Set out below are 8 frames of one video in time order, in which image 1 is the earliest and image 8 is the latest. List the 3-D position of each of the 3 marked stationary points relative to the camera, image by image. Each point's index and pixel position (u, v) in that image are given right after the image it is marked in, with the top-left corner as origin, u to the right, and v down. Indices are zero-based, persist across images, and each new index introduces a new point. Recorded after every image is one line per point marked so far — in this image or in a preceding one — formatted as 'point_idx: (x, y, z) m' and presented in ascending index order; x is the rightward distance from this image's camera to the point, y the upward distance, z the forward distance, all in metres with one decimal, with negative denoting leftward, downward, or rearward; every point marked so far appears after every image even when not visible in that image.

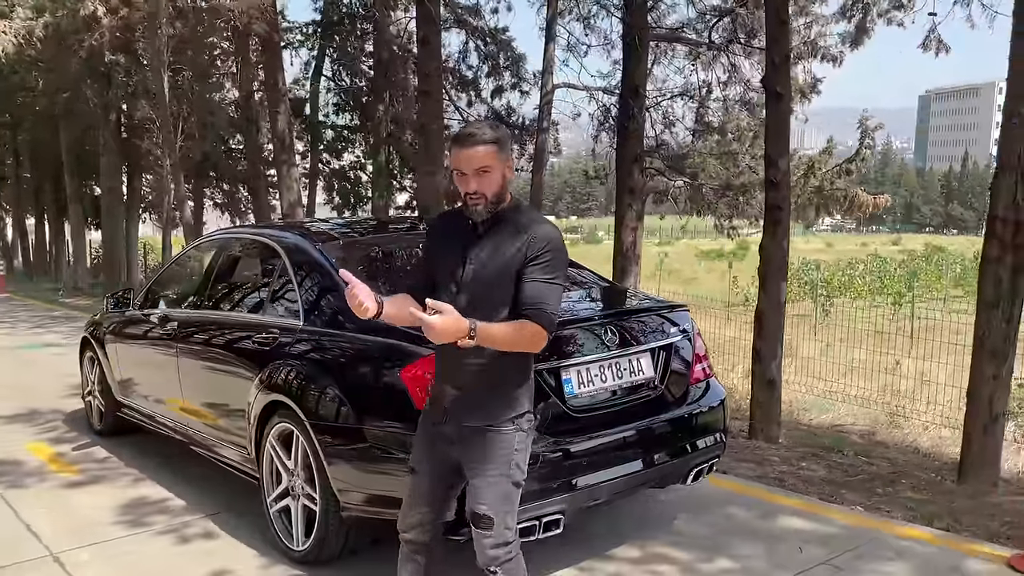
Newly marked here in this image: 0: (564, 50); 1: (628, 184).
0: (+0.7, +2.9, +10.6) m
1: (+1.1, +1.0, +8.4) m
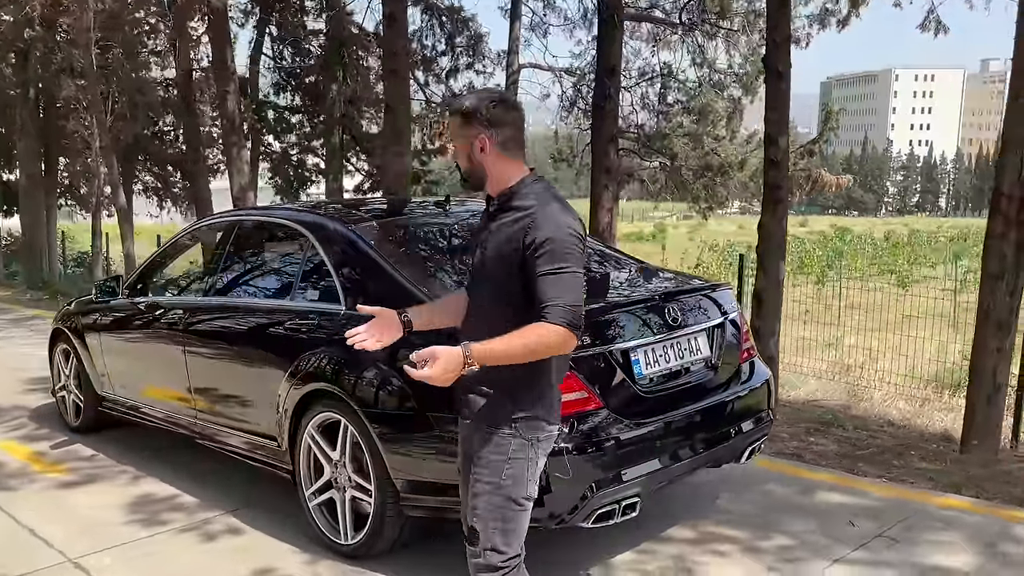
0: (+0.2, +3.1, +10.4) m
1: (+0.9, +1.2, +8.4) m
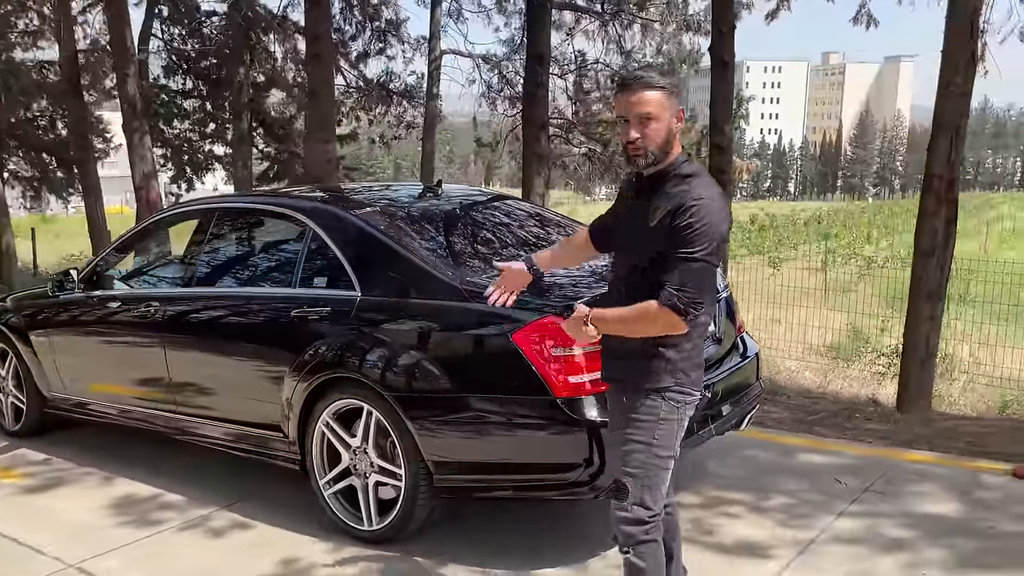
0: (-0.8, +3.3, +10.4) m
1: (+0.2, +1.4, +8.6) m
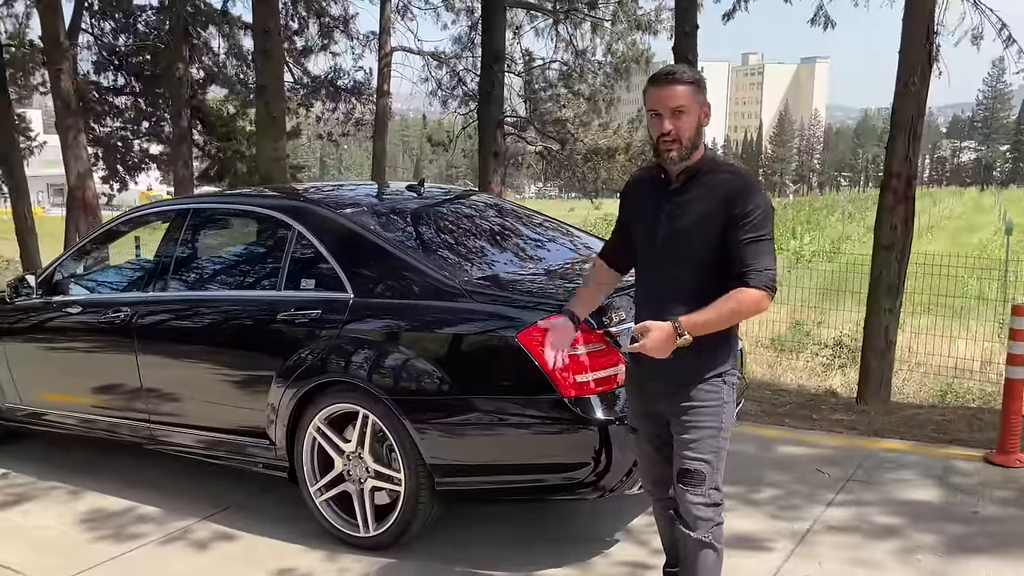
0: (-1.4, +3.3, +10.3) m
1: (-0.2, +1.4, +8.5) m
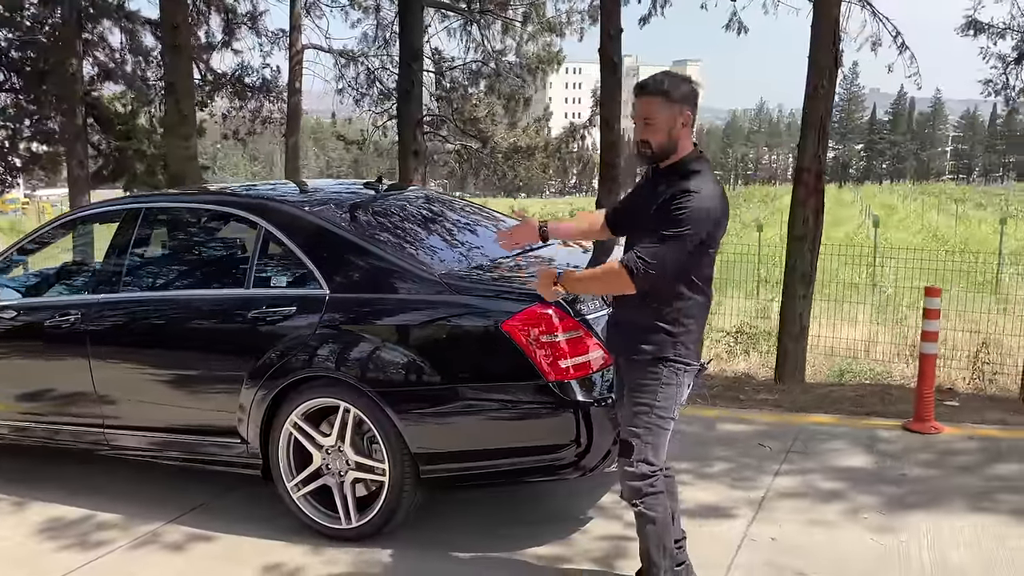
0: (-2.5, +3.3, +10.2) m
1: (-1.0, +1.4, +8.6) m
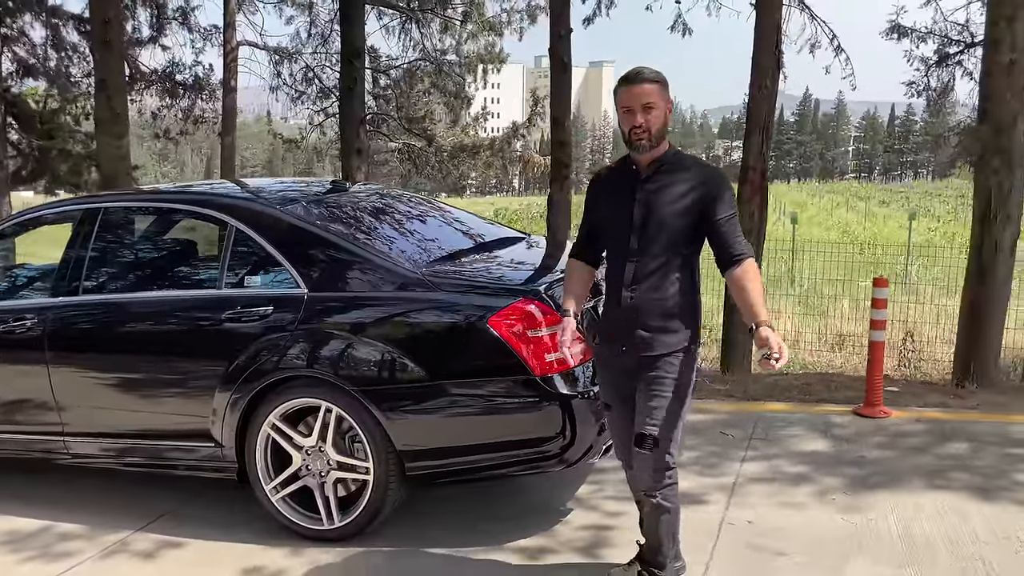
0: (-3.2, +3.2, +10.0) m
1: (-1.5, +1.4, +8.5) m
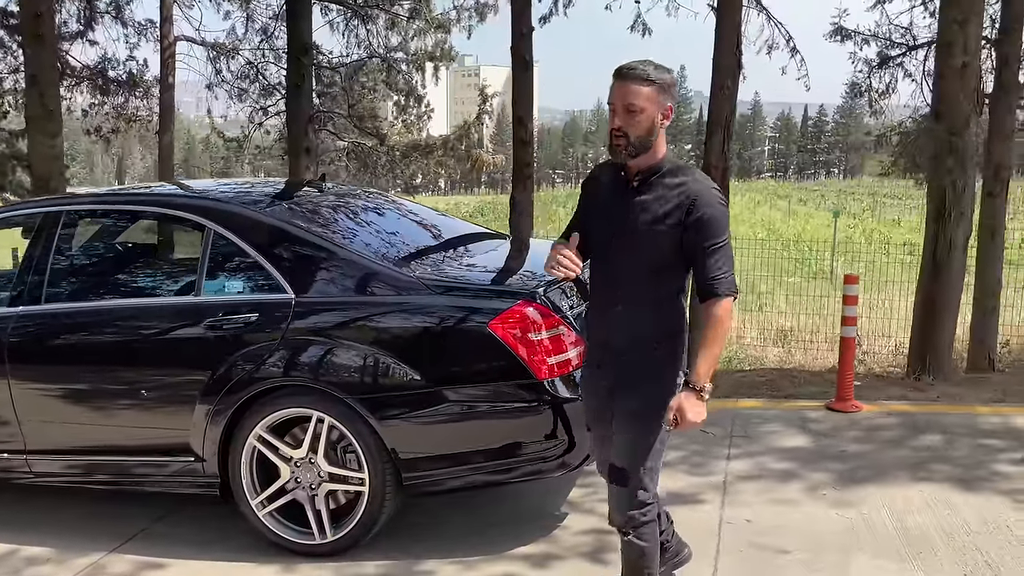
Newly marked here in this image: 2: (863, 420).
0: (-3.8, +3.2, +9.6) m
1: (-2.0, +1.4, +8.3) m
2: (+1.9, -0.7, +4.7) m
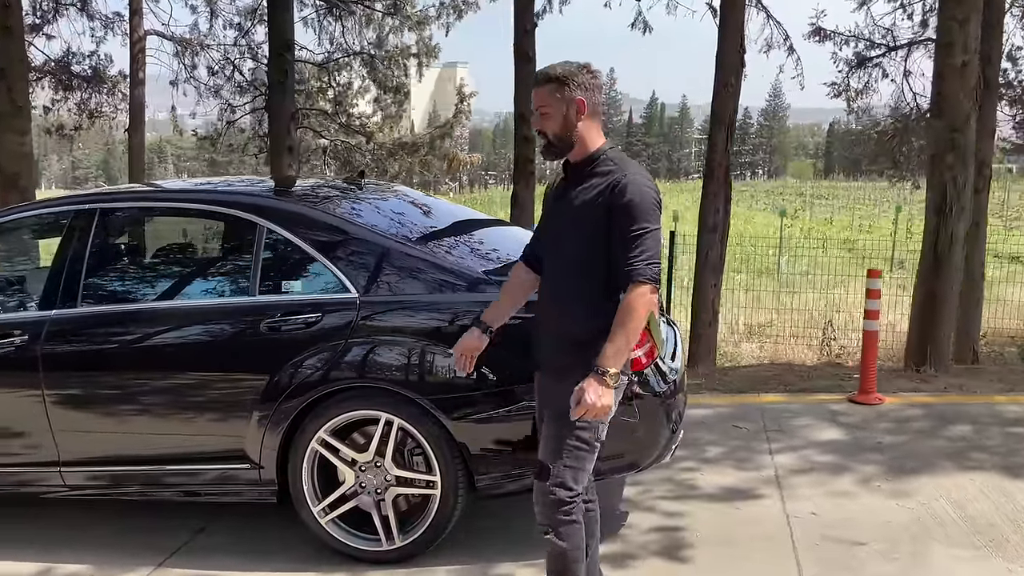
0: (-4.0, +3.1, +9.3) m
1: (-2.1, +1.4, +8.1) m
2: (+2.1, -0.7, +4.8) m
